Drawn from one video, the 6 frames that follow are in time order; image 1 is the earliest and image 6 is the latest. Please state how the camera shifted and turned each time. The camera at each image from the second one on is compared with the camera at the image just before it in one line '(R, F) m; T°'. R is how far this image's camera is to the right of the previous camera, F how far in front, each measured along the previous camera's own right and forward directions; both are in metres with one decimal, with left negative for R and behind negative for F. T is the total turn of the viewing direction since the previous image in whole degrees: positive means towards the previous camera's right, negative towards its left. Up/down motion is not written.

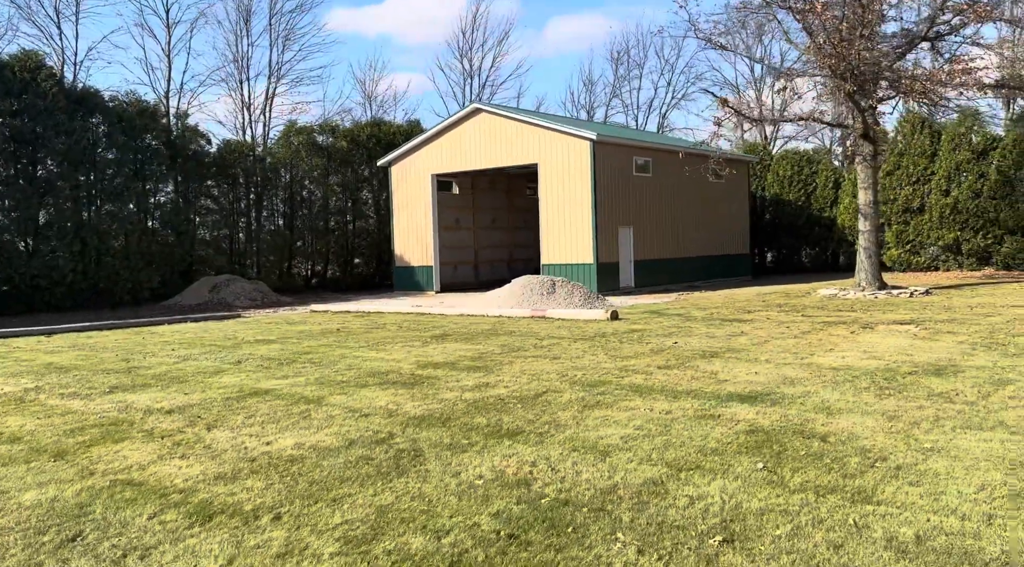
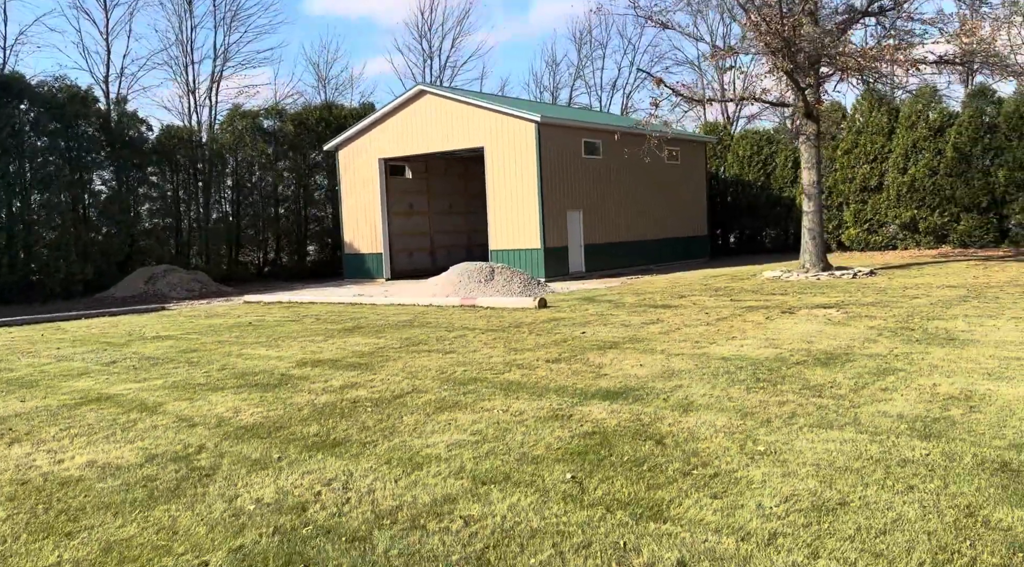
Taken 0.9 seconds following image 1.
(+0.8, +0.2) m; +1°
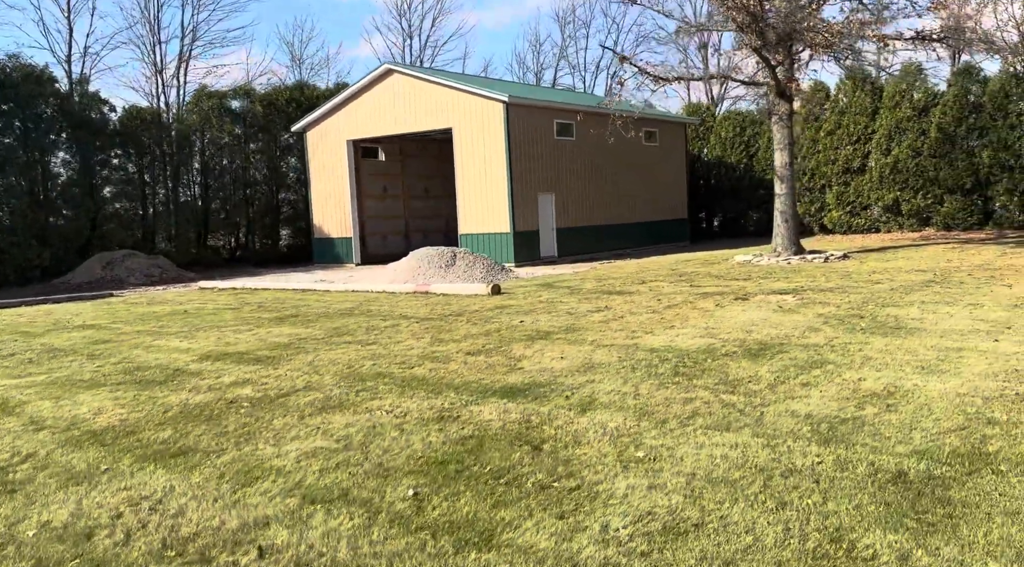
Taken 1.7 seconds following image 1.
(+0.6, +0.4) m; 0°
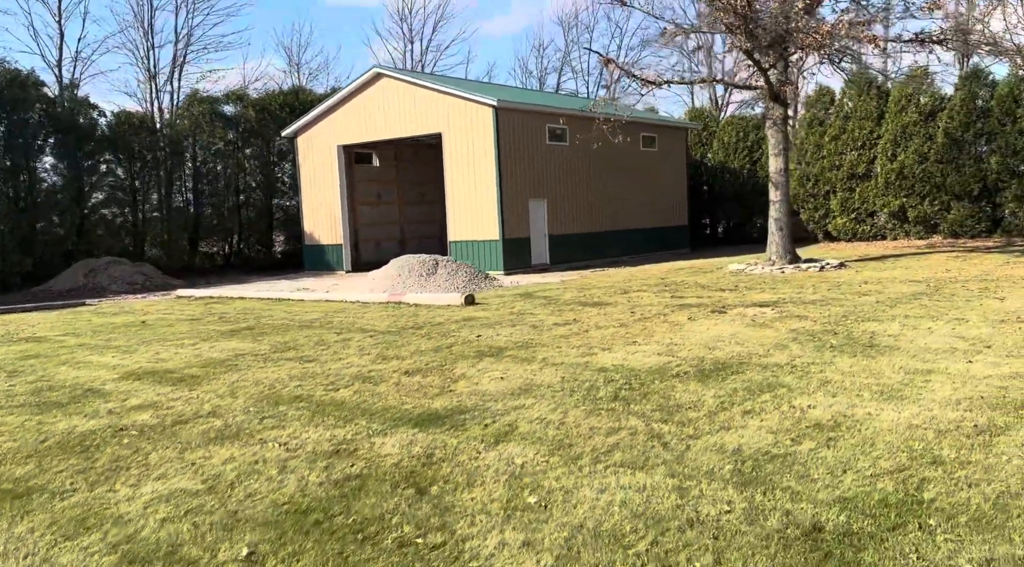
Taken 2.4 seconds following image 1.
(+0.5, +0.4) m; -1°
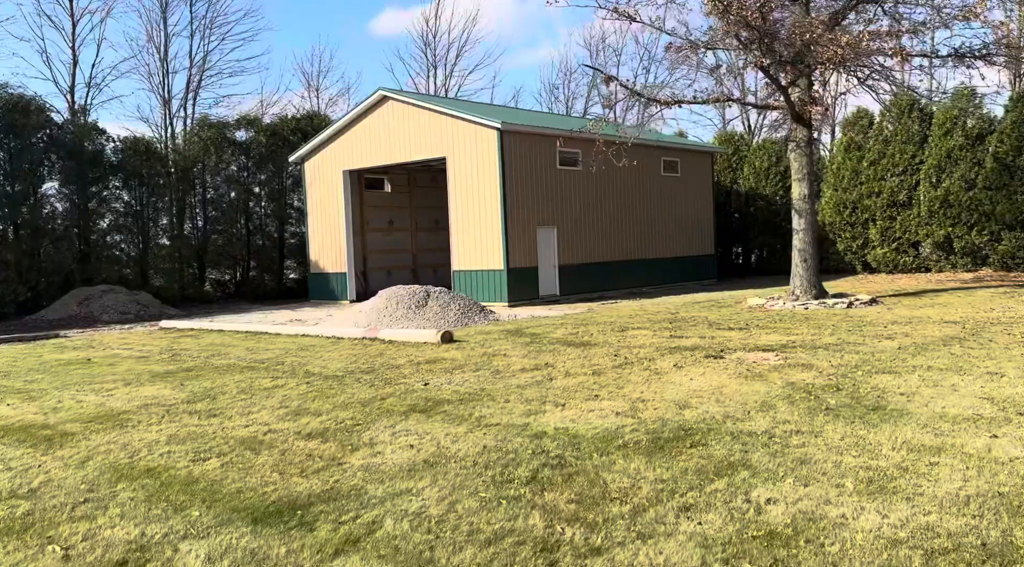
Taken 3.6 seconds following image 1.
(+0.7, +1.0) m; -3°
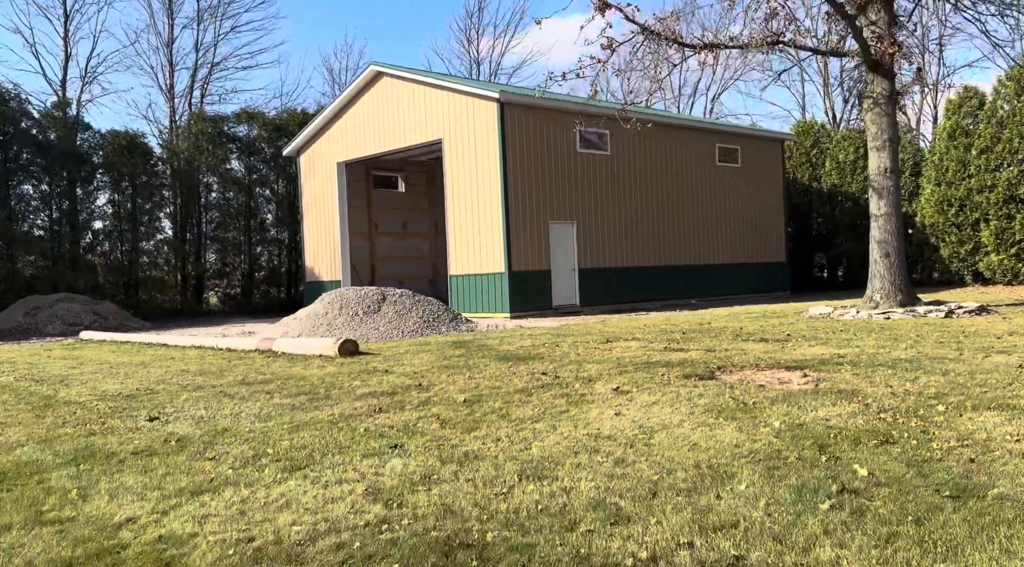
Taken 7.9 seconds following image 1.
(+1.3, +3.0) m; -6°
